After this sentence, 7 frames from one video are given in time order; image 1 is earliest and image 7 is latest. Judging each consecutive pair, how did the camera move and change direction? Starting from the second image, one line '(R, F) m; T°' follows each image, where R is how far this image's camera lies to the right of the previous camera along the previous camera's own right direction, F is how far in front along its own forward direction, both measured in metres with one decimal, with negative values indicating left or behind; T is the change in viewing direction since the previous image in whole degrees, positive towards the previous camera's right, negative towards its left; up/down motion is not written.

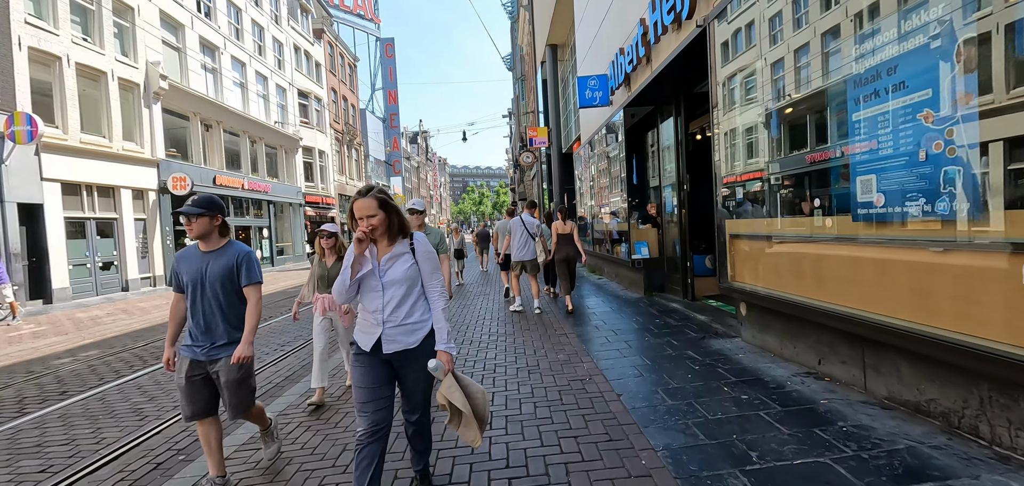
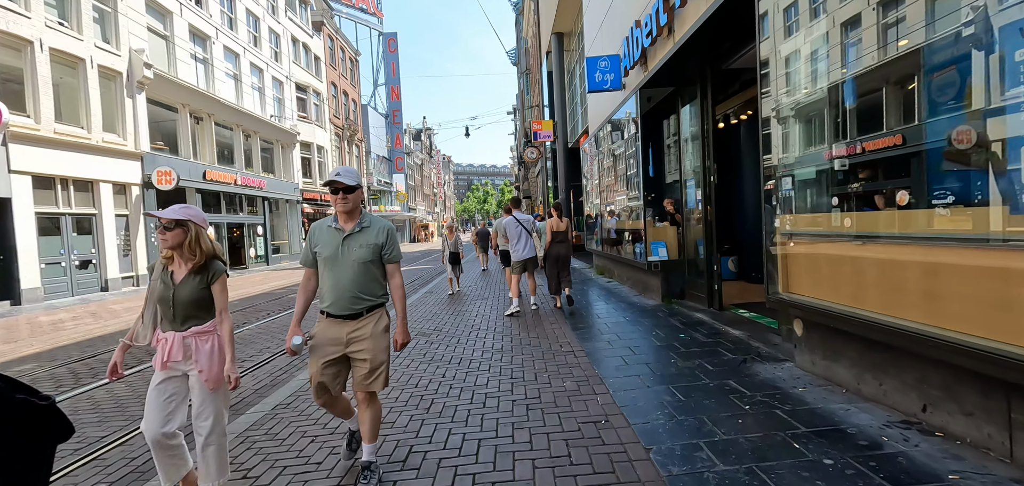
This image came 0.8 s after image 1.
(+0.1, +1.0) m; -1°
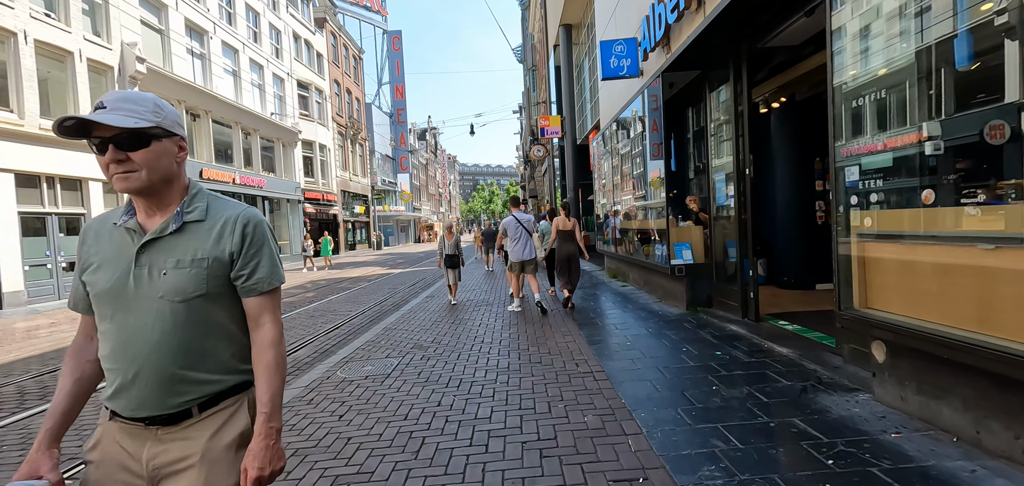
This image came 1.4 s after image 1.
(0.0, +0.7) m; -1°
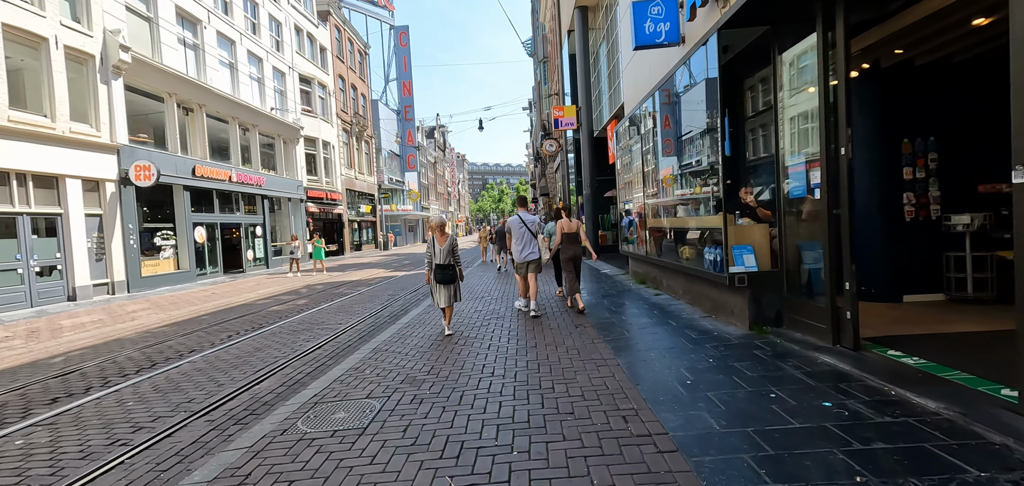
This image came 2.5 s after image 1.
(-0.1, +1.3) m; -1°
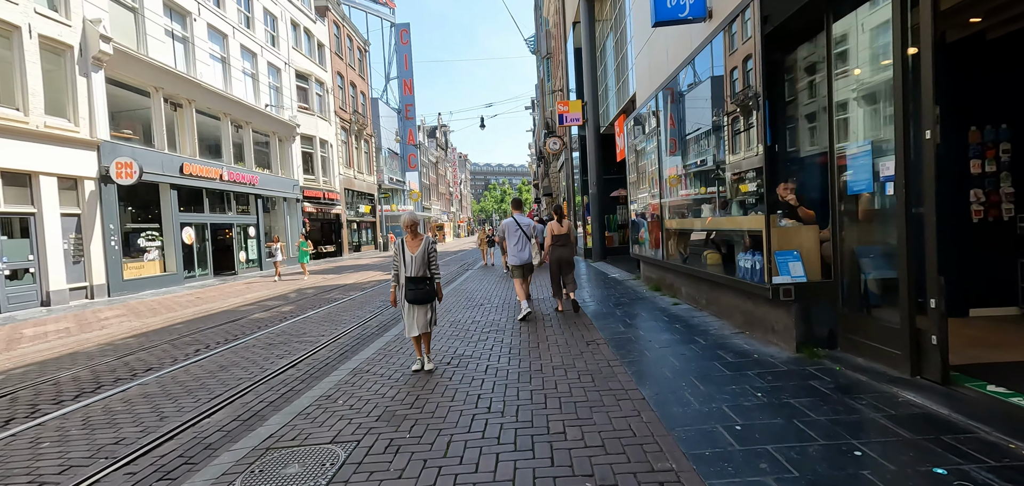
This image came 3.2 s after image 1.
(0.0, +0.8) m; 0°
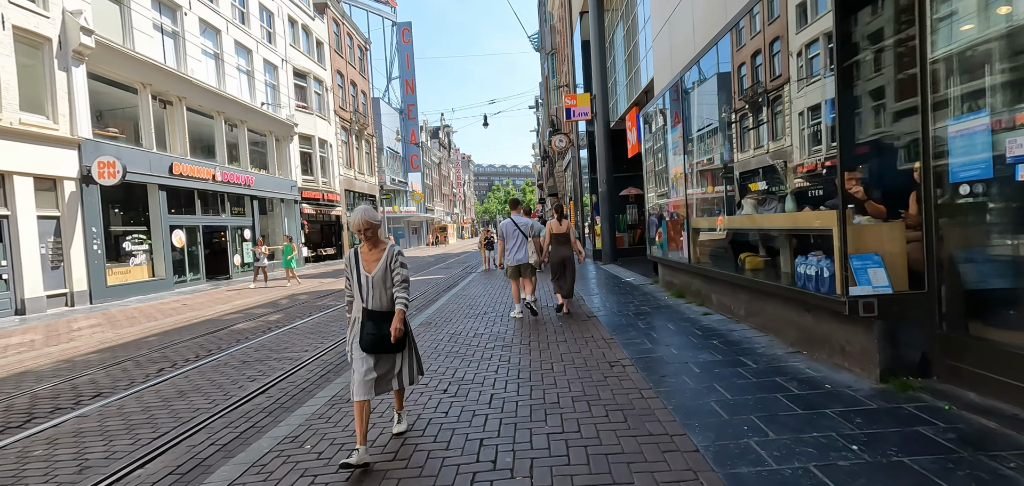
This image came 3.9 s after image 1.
(0.0, +0.9) m; 0°
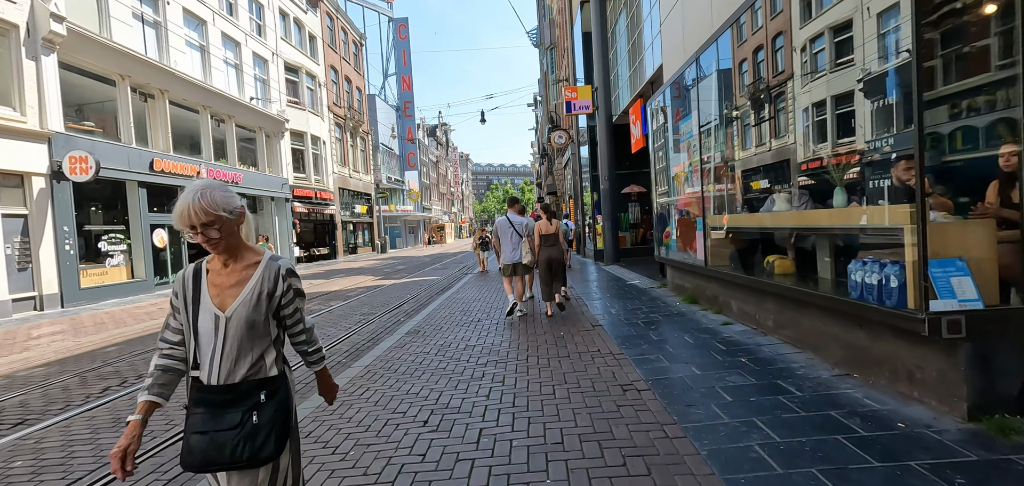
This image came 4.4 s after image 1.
(0.0, +0.7) m; 0°
